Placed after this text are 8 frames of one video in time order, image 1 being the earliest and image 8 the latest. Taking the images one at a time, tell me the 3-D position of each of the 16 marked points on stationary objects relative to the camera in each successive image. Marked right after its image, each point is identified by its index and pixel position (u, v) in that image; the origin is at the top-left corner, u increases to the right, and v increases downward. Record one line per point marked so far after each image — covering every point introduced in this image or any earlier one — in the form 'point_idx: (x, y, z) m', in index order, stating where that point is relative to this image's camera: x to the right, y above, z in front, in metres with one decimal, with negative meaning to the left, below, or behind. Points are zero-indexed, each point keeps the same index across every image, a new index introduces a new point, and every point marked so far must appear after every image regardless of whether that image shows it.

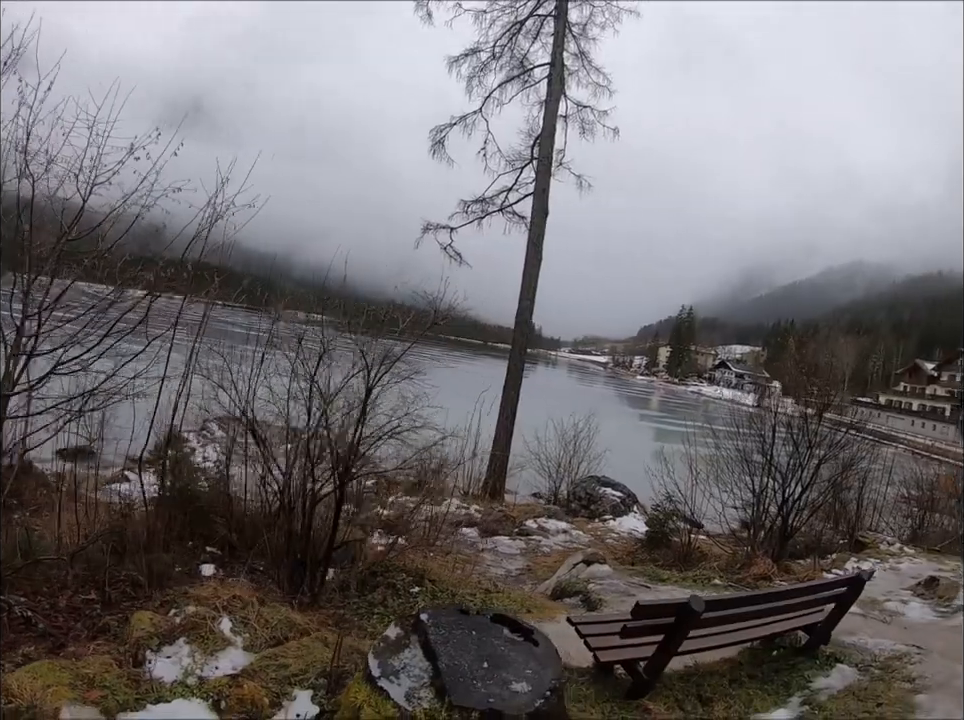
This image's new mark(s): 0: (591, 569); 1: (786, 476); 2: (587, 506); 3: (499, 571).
0: (+0.8, -1.6, +4.8) m
1: (+3.4, -1.3, +7.2) m
2: (+1.5, -2.1, +9.1) m
3: (+0.1, -1.8, +5.5) m
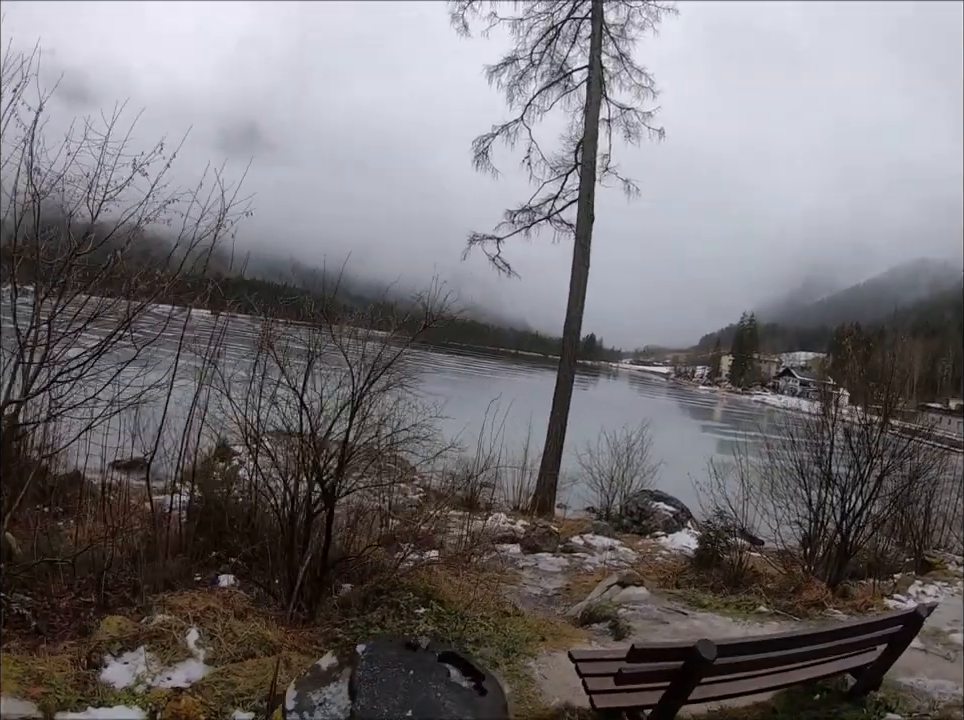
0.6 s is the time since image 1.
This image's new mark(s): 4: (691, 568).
0: (+1.0, -1.6, +4.5) m
1: (+3.8, -1.4, +6.6) m
2: (+2.1, -2.2, +8.7) m
3: (+0.4, -1.9, +5.3) m
4: (+2.2, -2.2, +6.7) m
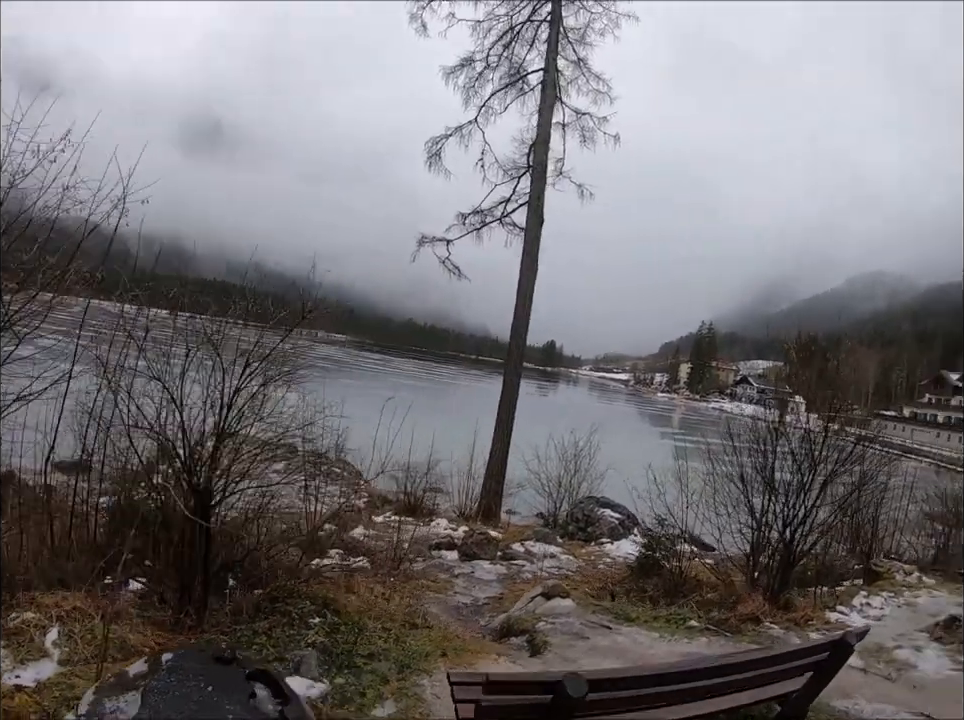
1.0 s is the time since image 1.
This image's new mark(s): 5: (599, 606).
0: (+0.5, -1.7, +4.4) m
1: (+3.2, -1.4, +6.6) m
2: (+1.4, -2.2, +8.6) m
3: (-0.2, -1.9, +5.1) m
4: (+1.5, -2.2, +6.6) m
5: (+0.8, -1.7, +4.5) m
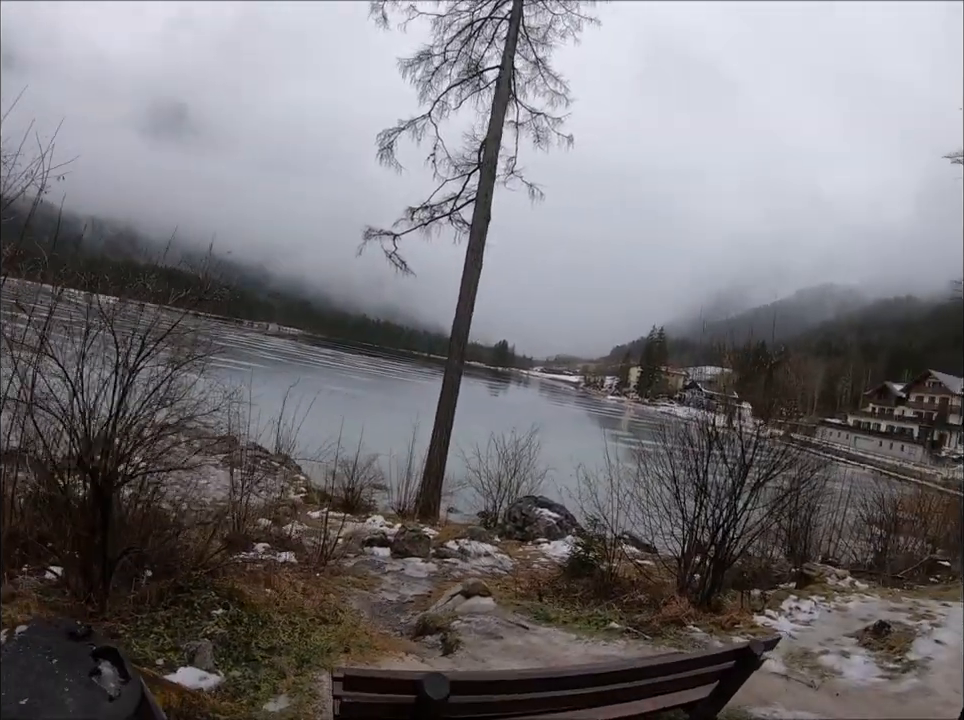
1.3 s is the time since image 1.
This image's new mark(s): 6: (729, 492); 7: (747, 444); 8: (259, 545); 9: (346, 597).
0: (-0.1, -1.6, +4.4) m
1: (+2.5, -1.5, +6.7) m
2: (+0.5, -2.2, +8.6) m
3: (-0.8, -1.9, +5.0) m
4: (+0.8, -2.2, +6.6) m
5: (+0.3, -1.7, +4.5) m
6: (+2.6, -1.4, +6.8) m
7: (+2.8, -0.9, +6.8) m
8: (-2.1, -1.7, +5.9) m
9: (-1.0, -1.8, +4.8) m
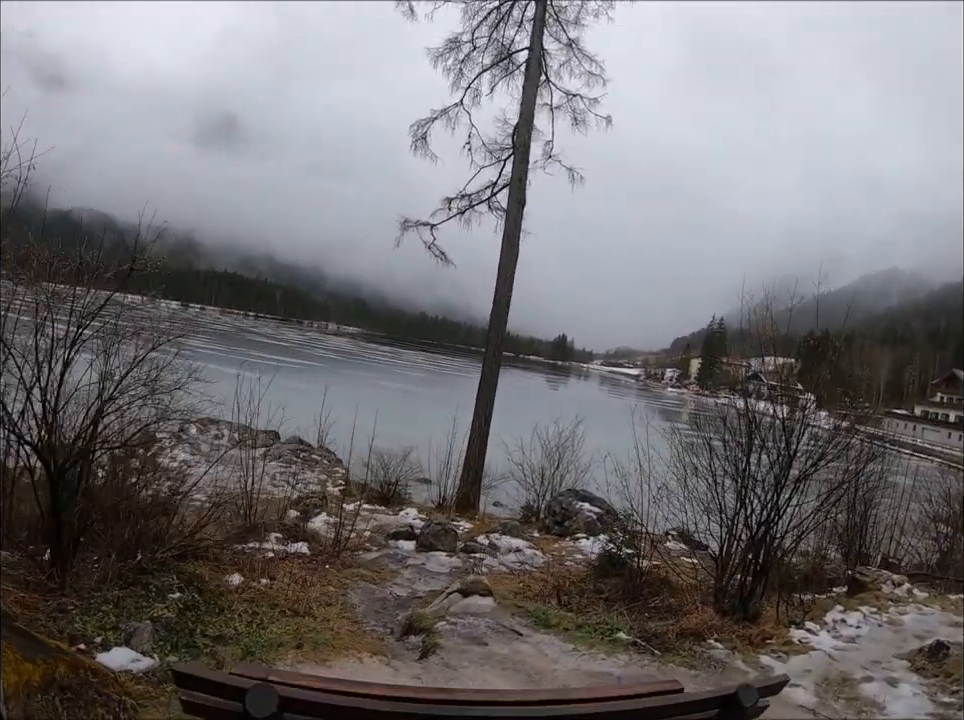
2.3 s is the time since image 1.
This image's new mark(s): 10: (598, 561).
0: (-0.1, -1.5, +4.2) m
1: (+2.7, -1.3, +6.2) m
2: (+1.0, -2.1, +8.3) m
3: (-0.7, -1.8, +4.9) m
4: (+1.1, -2.1, +6.3) m
5: (+0.3, -1.6, +4.2) m
6: (+2.8, -1.2, +6.3) m
7: (+3.0, -0.7, +6.2) m
8: (-2.0, -1.6, +5.9) m
9: (-1.0, -1.7, +4.6) m
10: (+1.1, -2.1, +6.5) m
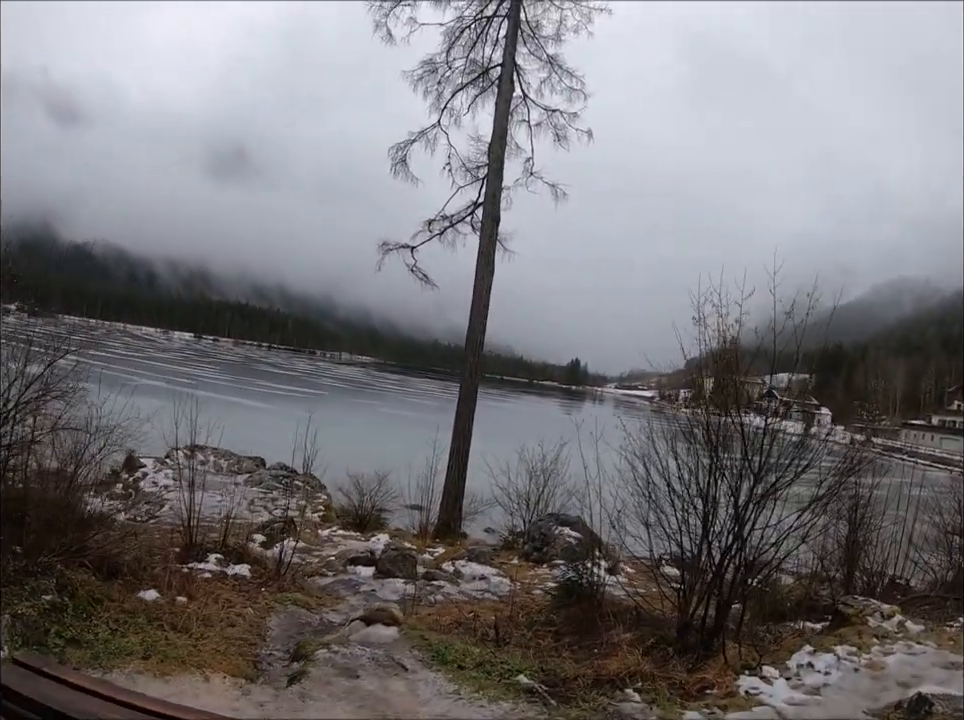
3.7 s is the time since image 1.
0: (-0.7, -1.6, +3.9) m
1: (+2.3, -1.4, +5.8) m
2: (+0.7, -2.3, +7.9) m
3: (-1.2, -1.9, +4.6) m
4: (+0.6, -2.2, +5.9) m
5: (-0.3, -1.7, +4.0) m
6: (+2.4, -1.3, +5.9) m
7: (+2.5, -0.8, +5.8) m
8: (-2.4, -1.8, +5.8) m
9: (-1.5, -1.8, +4.4) m
10: (+0.7, -2.2, +6.2) m
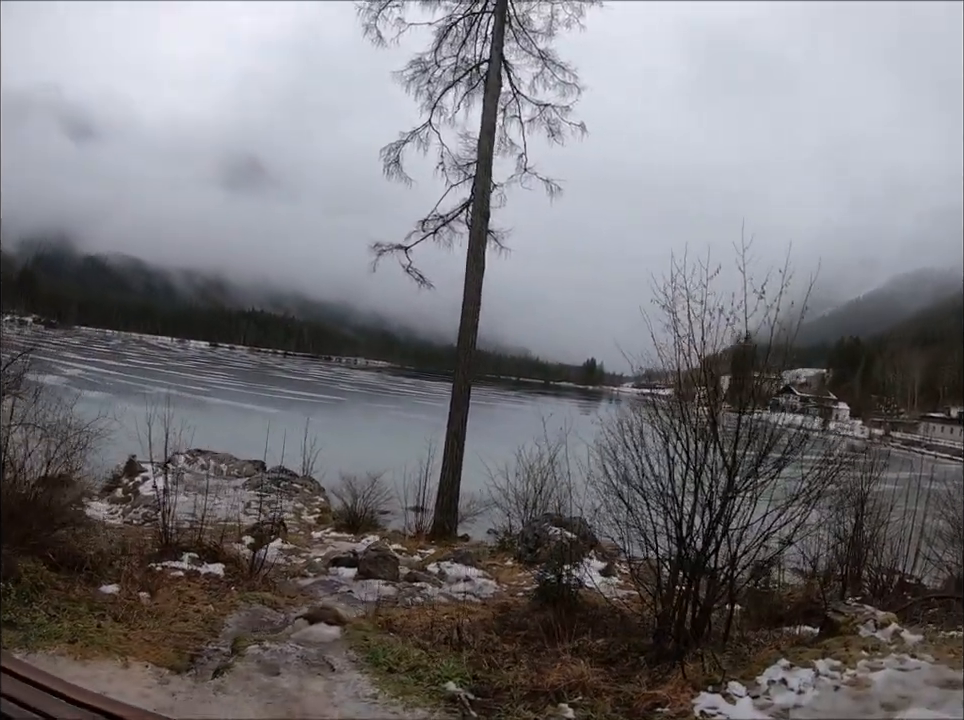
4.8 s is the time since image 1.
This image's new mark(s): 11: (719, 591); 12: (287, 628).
0: (-1.0, -1.5, +3.8) m
1: (+2.0, -1.3, +5.6) m
2: (+0.6, -2.3, +7.8) m
3: (-1.5, -1.9, +4.6) m
4: (+0.4, -2.2, +5.8) m
5: (-0.6, -1.6, +3.9) m
6: (+2.2, -1.2, +5.6) m
7: (+2.3, -0.7, +5.6) m
8: (-2.6, -1.8, +5.8) m
9: (-1.8, -1.8, +4.4) m
10: (+0.5, -2.2, +6.0) m
11: (+2.1, -1.9, +5.5) m
12: (-1.2, -1.7, +4.1) m
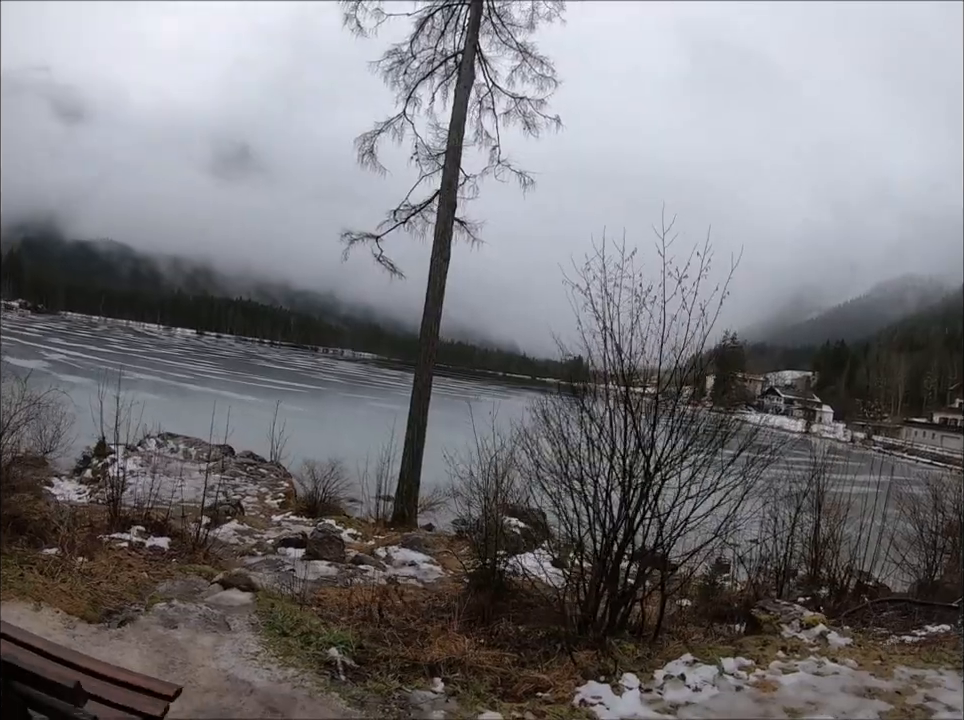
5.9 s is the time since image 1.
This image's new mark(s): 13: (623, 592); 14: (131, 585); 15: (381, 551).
0: (-1.5, -1.4, +3.9) m
1: (+1.5, -1.3, +5.6) m
2: (+0.1, -2.2, +7.8) m
3: (-2.0, -1.7, +4.6) m
4: (-0.1, -2.1, +5.8) m
5: (-1.1, -1.5, +3.9) m
6: (+1.6, -1.1, +5.7) m
7: (+1.8, -0.6, +5.6) m
8: (-3.1, -1.6, +5.8) m
9: (-2.3, -1.6, +4.4) m
10: (0.0, -2.0, +6.1) m
11: (+1.6, -1.9, +5.5) m
12: (-1.7, -1.5, +4.2) m
13: (+1.5, -1.9, +5.5) m
14: (-2.4, -1.5, +4.3) m
15: (-1.0, -2.0, +6.8) m
